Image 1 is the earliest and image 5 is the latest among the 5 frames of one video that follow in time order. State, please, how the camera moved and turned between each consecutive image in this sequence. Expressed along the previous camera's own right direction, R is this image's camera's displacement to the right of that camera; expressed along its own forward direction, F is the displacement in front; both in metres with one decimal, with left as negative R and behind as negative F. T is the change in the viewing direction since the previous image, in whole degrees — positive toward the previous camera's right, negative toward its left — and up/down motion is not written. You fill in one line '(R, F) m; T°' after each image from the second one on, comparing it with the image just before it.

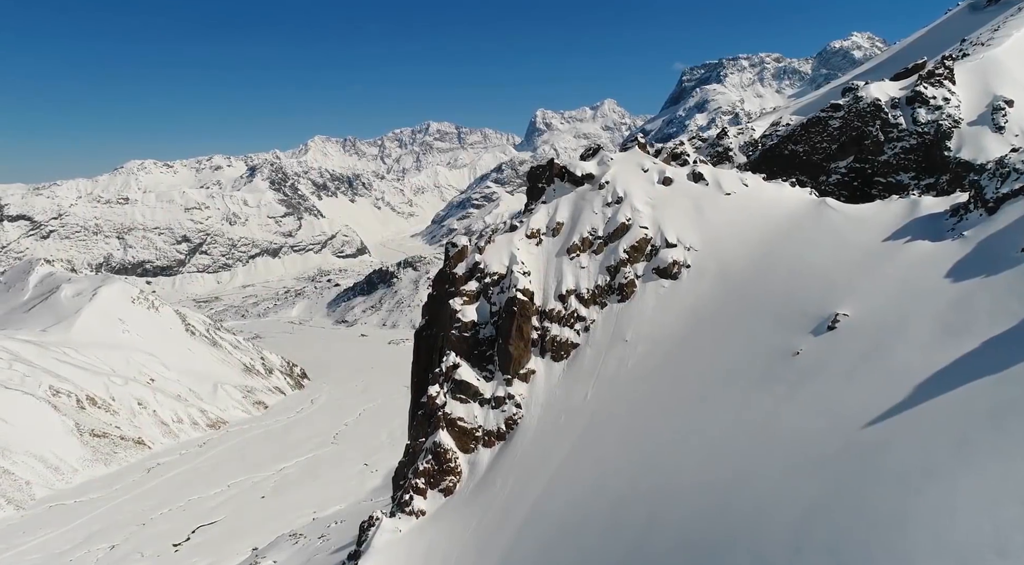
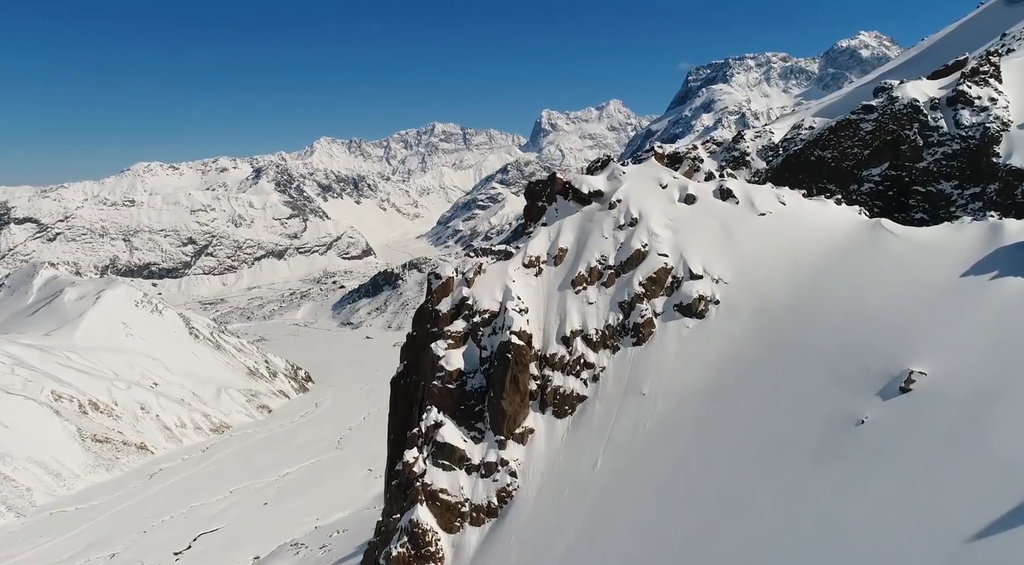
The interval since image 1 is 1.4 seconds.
(+0.3, +4.0) m; 0°
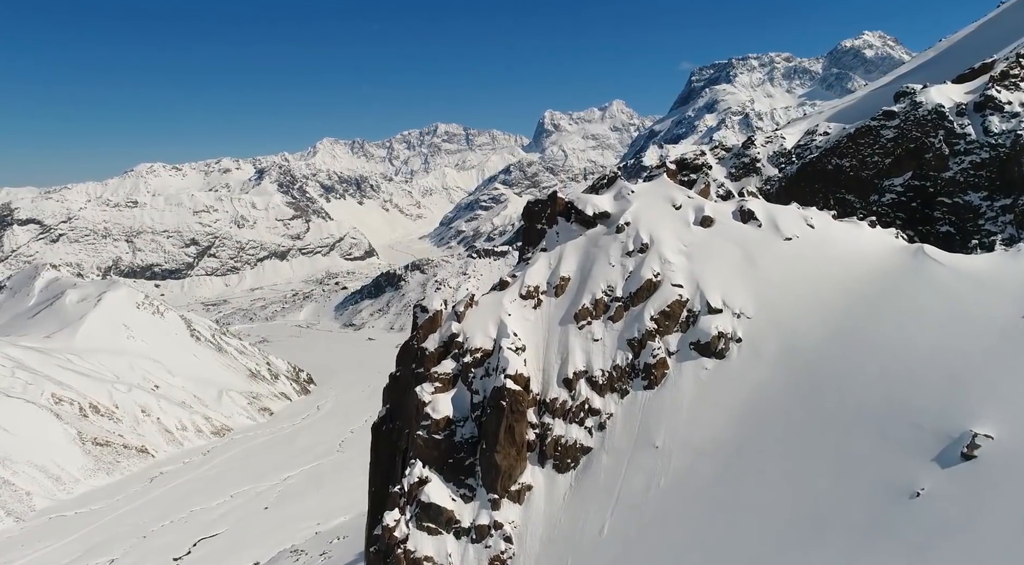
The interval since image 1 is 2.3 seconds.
(+0.2, +2.3) m; 0°
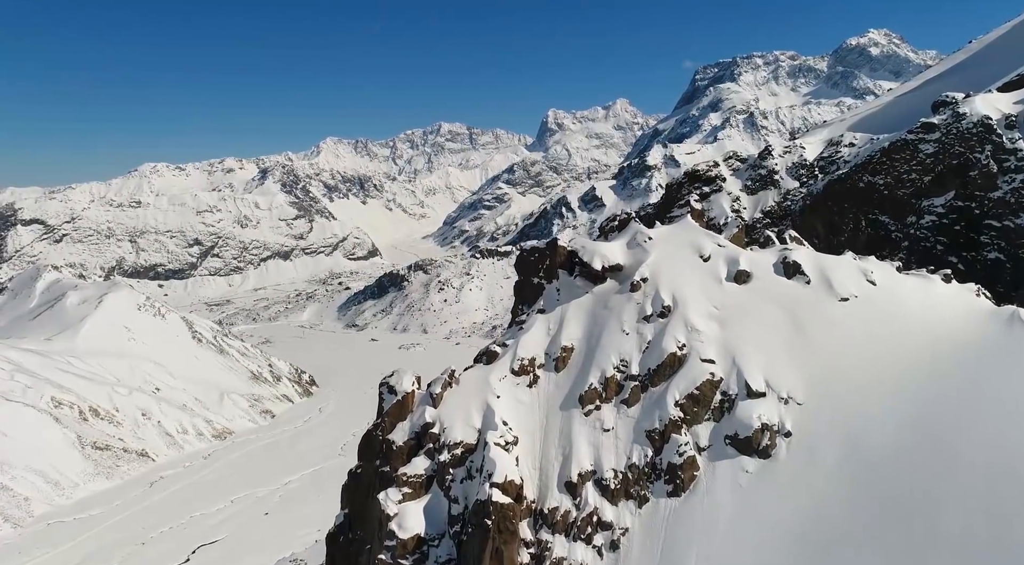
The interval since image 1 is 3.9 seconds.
(+0.3, +3.8) m; 0°
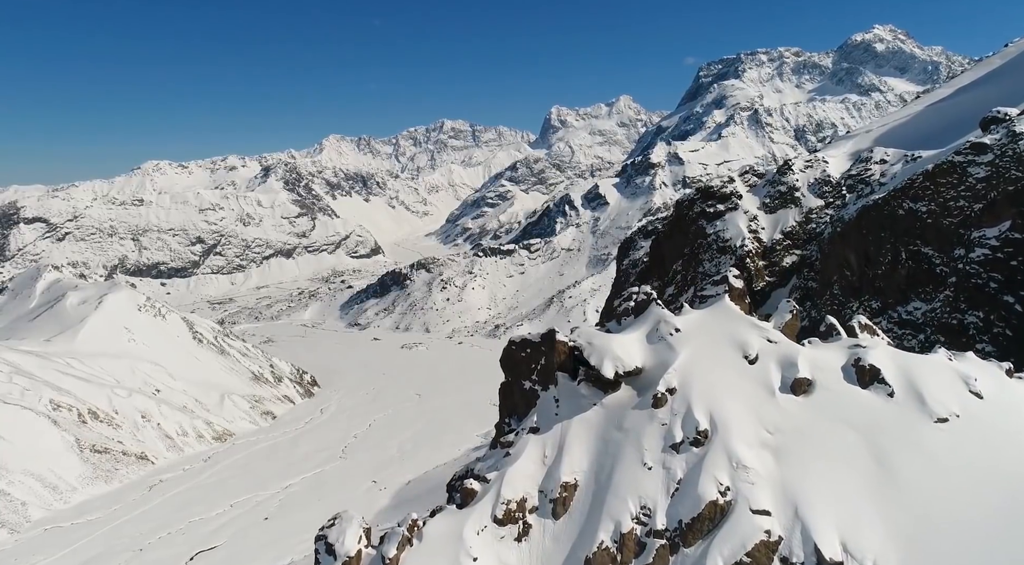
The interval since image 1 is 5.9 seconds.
(+0.3, +4.0) m; 0°
